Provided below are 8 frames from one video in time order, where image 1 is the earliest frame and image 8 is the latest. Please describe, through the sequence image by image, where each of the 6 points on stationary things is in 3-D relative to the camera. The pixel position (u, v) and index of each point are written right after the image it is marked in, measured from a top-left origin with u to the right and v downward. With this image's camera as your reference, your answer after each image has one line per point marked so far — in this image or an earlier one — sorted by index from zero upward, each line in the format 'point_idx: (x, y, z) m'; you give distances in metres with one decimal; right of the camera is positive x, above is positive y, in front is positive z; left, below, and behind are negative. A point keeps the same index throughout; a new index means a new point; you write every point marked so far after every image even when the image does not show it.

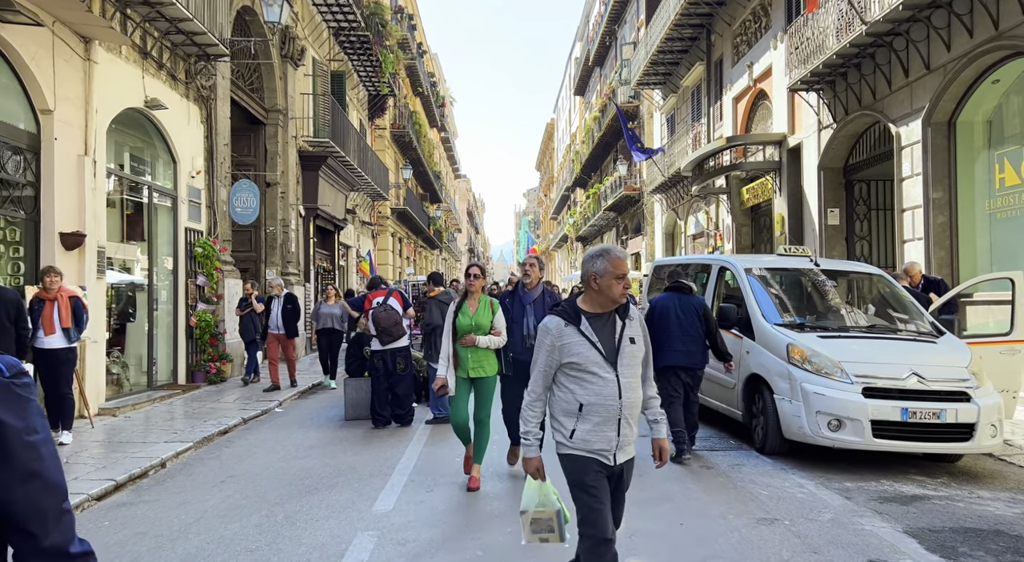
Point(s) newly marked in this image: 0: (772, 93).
0: (+5.6, +4.1, +18.3) m
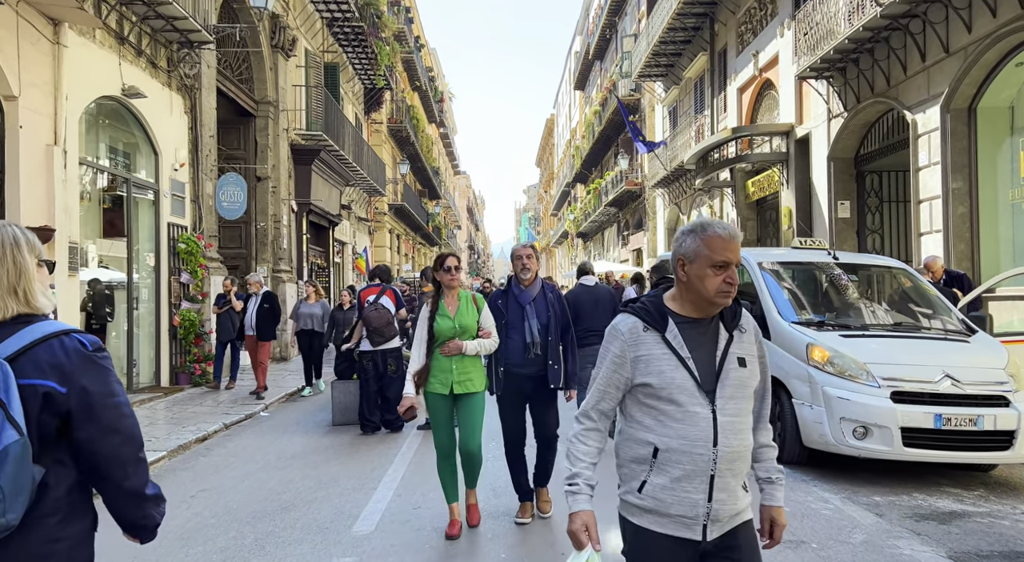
0: (+5.6, +4.1, +17.7) m
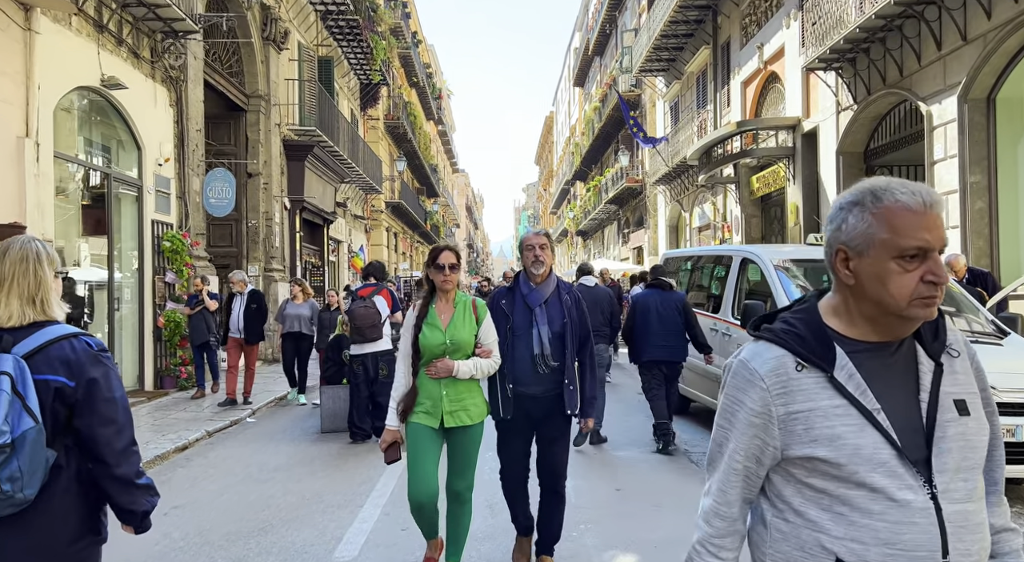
0: (+5.5, +4.2, +17.2) m
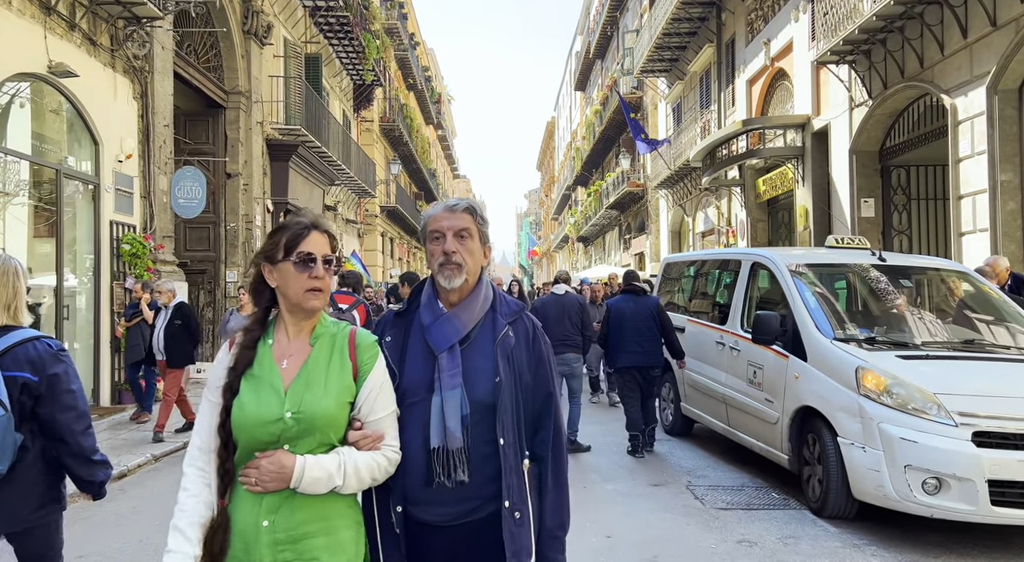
0: (+5.4, +4.0, +16.3) m
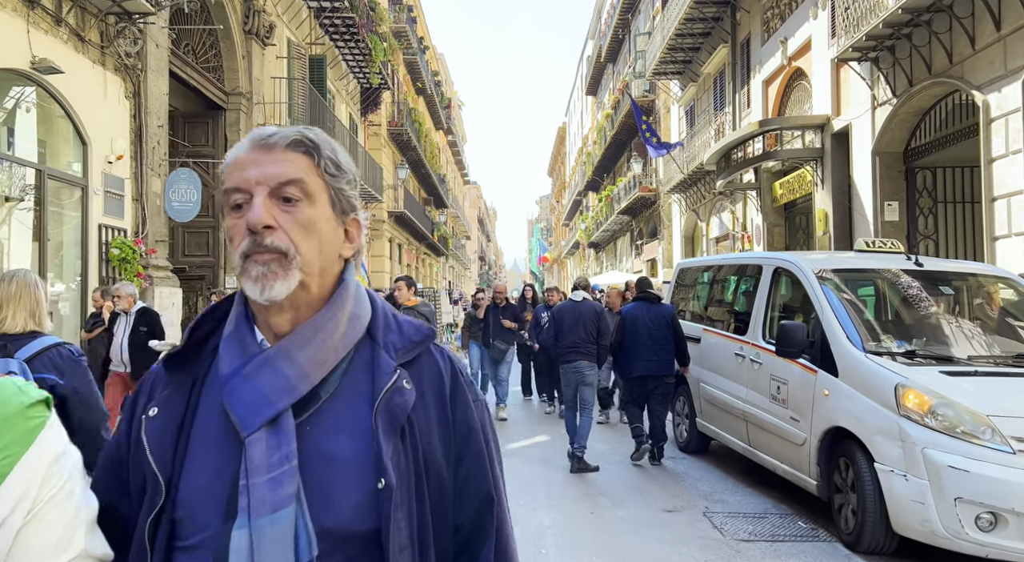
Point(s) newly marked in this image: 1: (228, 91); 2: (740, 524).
0: (+5.5, +3.9, +15.7) m
1: (-5.5, +3.7, +16.5) m
2: (+1.5, -1.6, +5.6) m
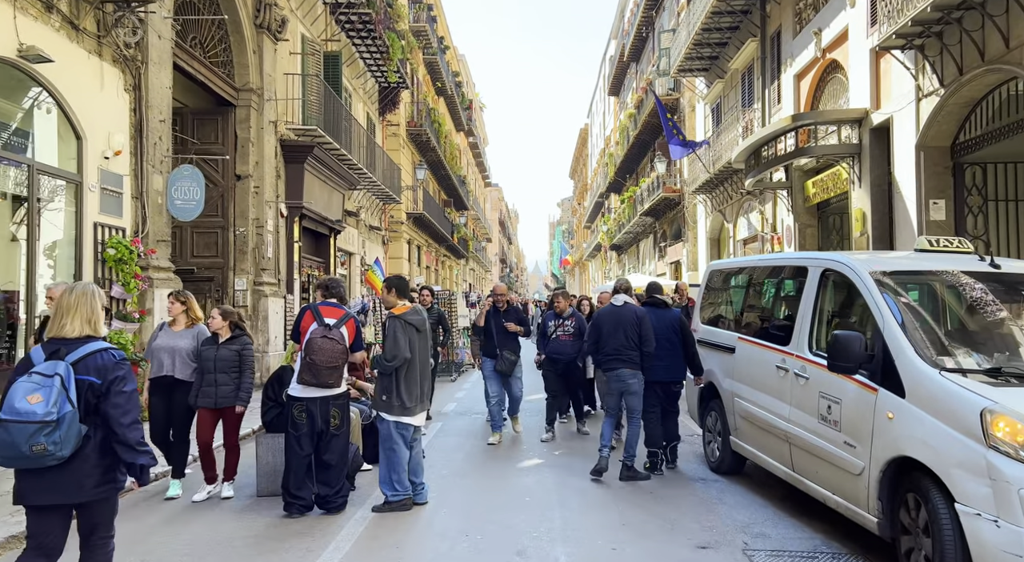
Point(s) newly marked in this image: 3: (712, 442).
0: (+5.9, +3.8, +14.9) m
1: (-5.2, +3.7, +16.0) m
2: (+1.6, -1.6, +4.9) m
3: (+1.8, -1.5, +7.7) m
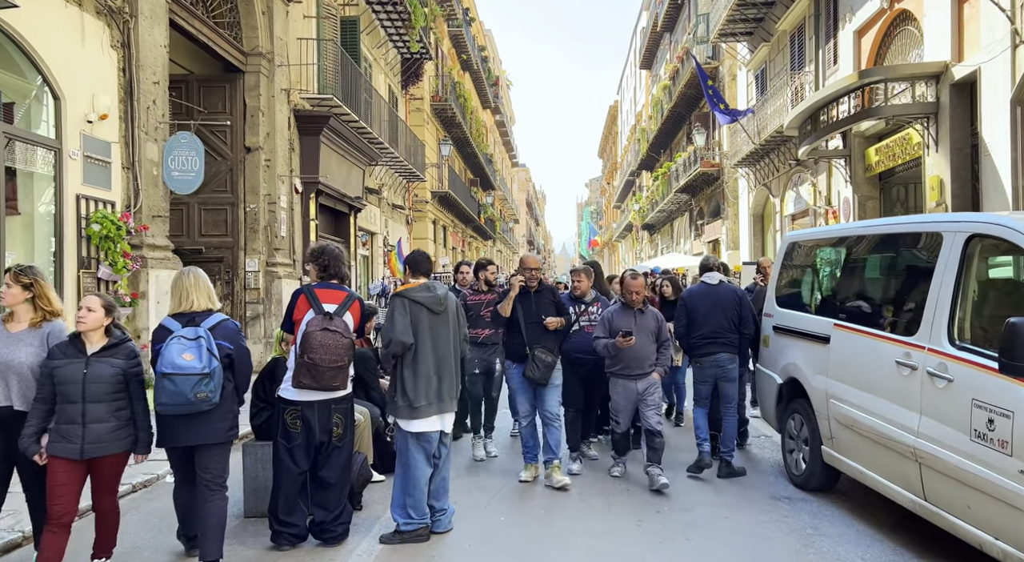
0: (+6.4, +4.2, +13.3) m
1: (-4.6, +4.0, +14.7) m
2: (+1.8, -1.5, +3.5) m
3: (+2.1, -1.3, +6.3) m
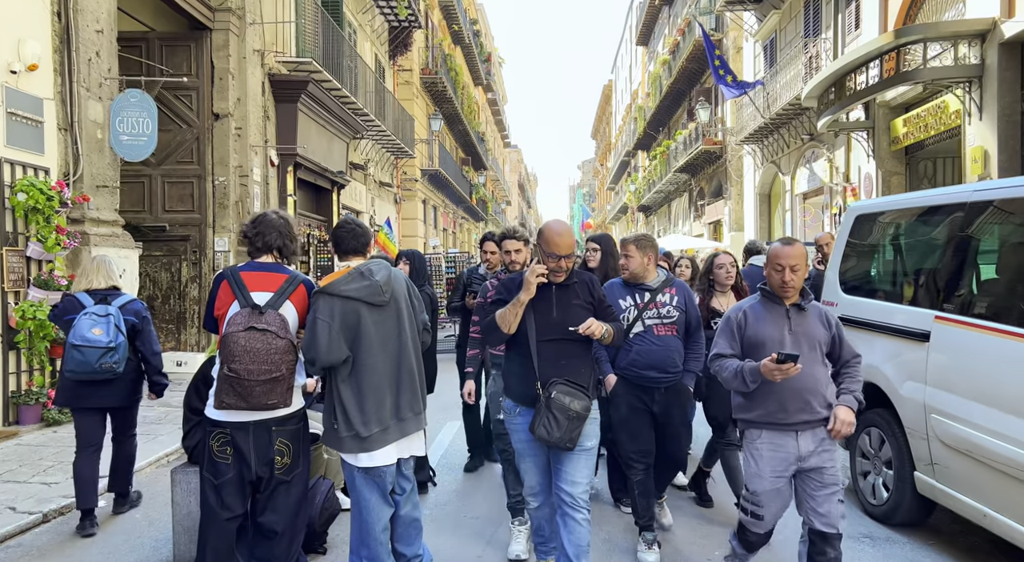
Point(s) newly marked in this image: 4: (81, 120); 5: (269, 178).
0: (+6.3, +4.5, +11.9) m
1: (-4.7, +4.3, +13.3) m
2: (+1.9, -1.4, +2.3) m
3: (+2.1, -1.1, +5.0) m
4: (-4.6, +1.7, +9.0) m
5: (-4.3, +1.8, +14.8) m
